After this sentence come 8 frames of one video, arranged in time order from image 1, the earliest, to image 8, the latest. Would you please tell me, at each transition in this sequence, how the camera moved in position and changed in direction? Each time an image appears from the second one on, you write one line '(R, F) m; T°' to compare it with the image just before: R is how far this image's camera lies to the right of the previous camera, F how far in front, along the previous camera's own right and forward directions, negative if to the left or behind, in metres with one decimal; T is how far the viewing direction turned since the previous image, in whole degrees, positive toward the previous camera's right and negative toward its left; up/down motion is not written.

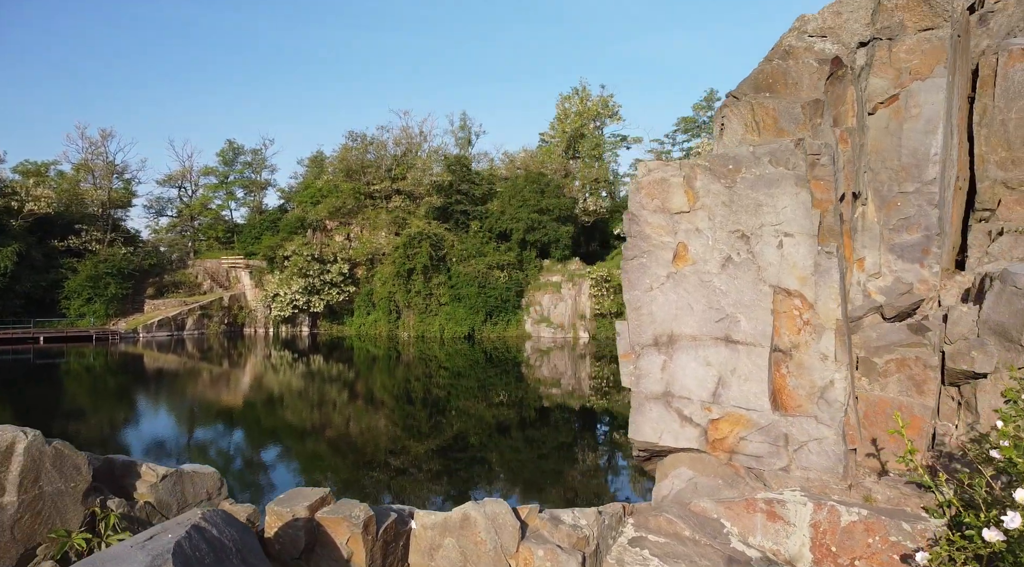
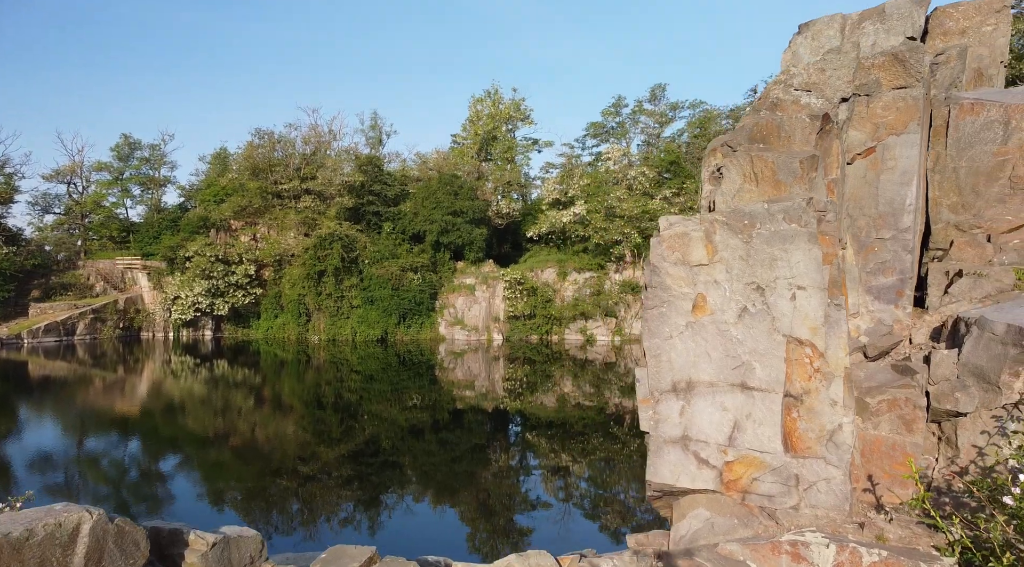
(-0.2, 0.0) m; +6°
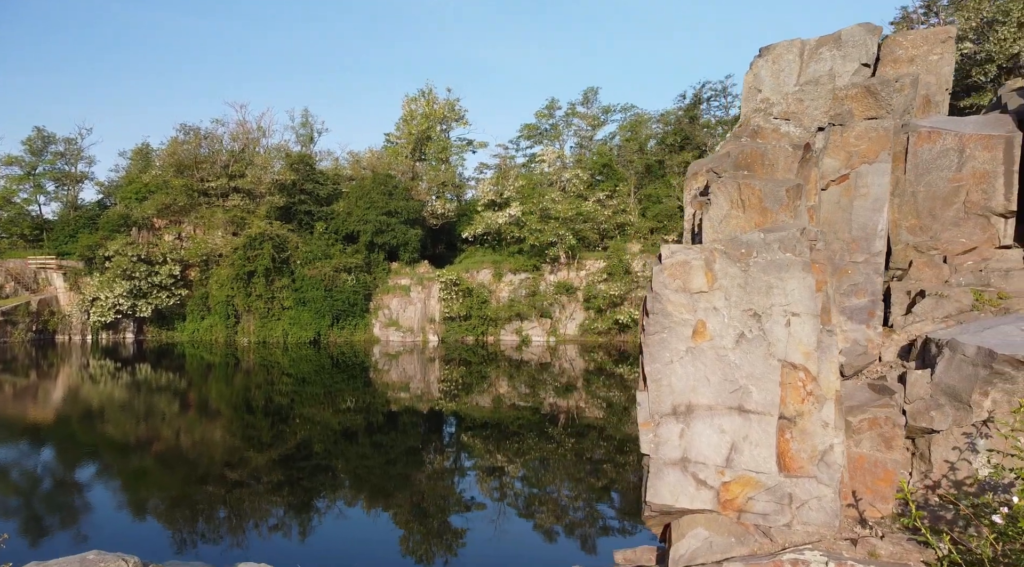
(0.0, +0.2) m; +4°
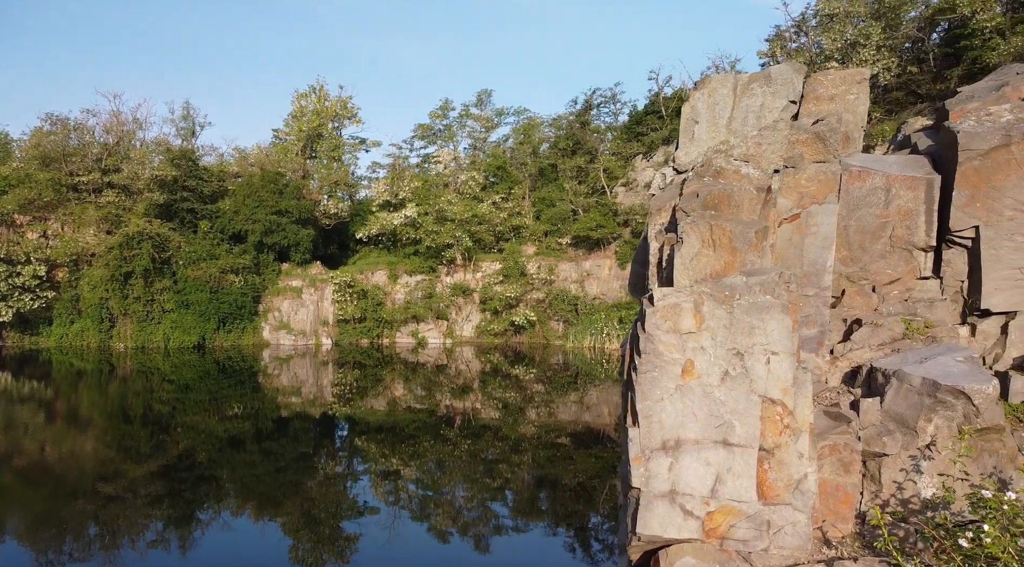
(0.0, +0.3) m; +7°
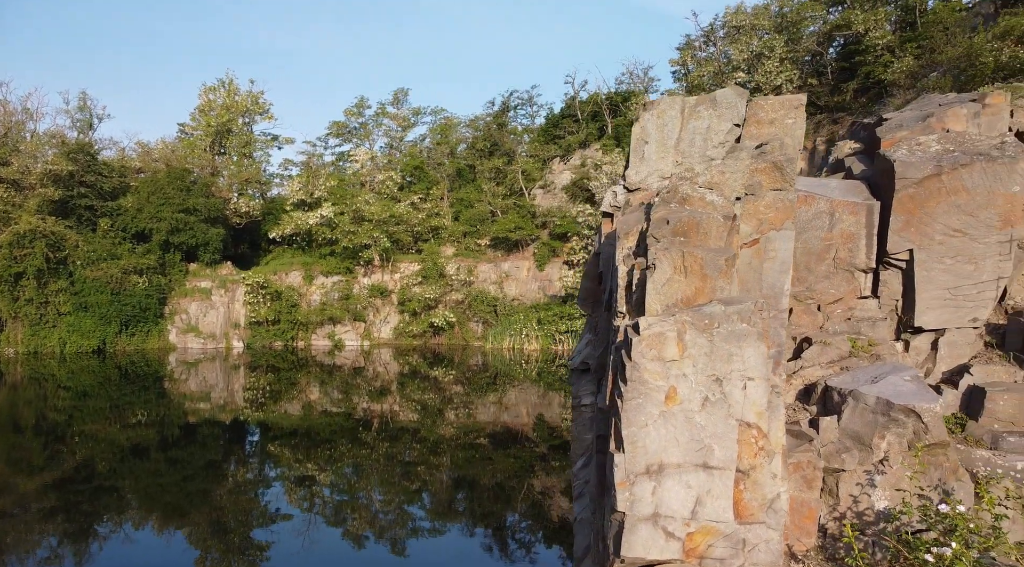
(0.0, +0.2) m; +5°
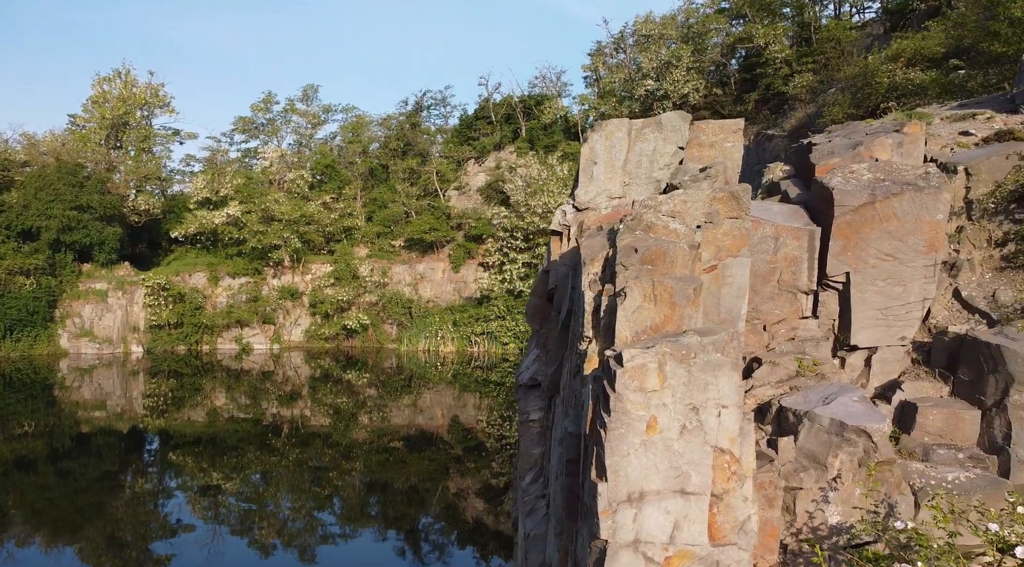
(0.0, +0.3) m; +6°
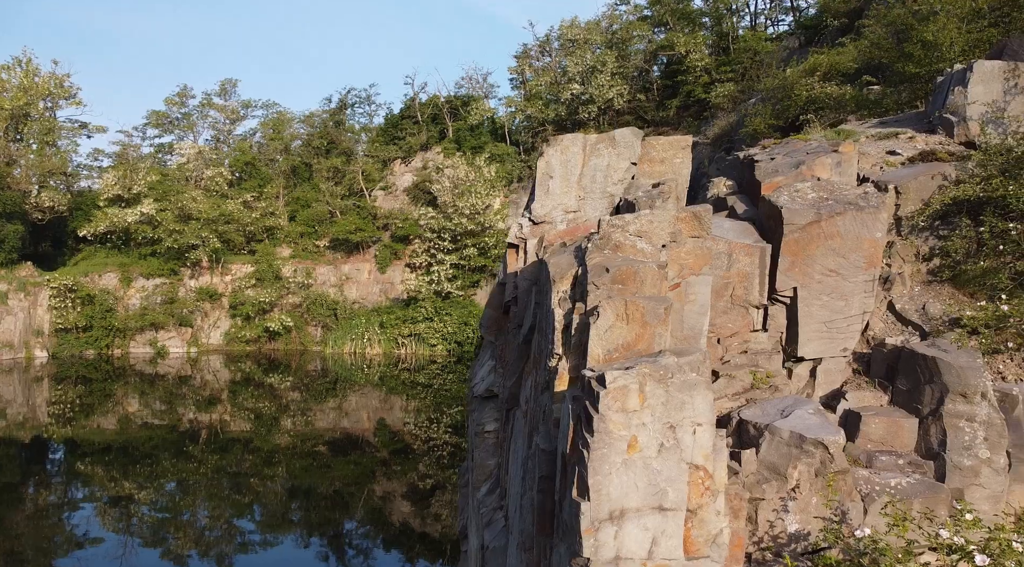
(0.0, +0.3) m; +5°
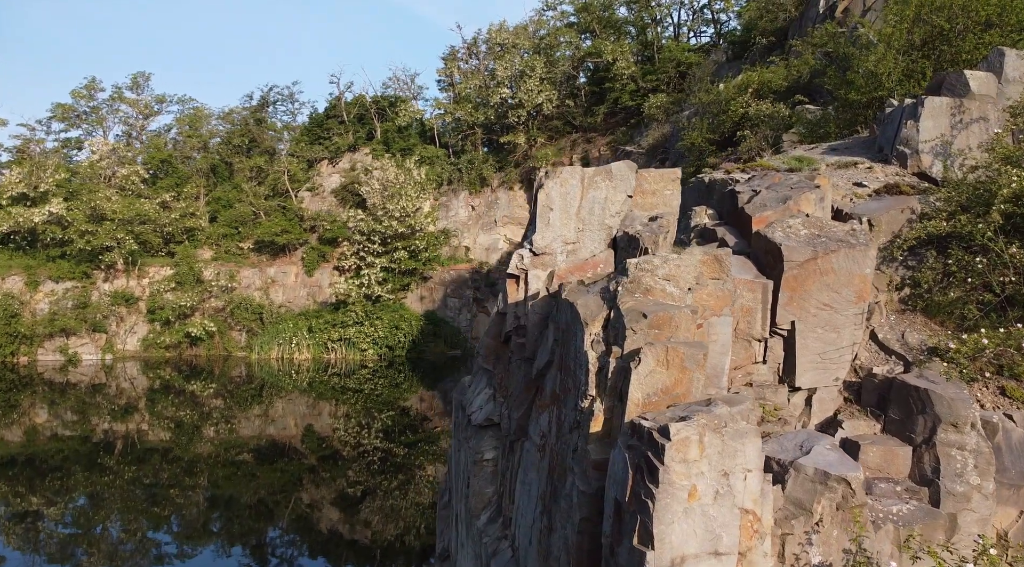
(0.0, +0.6) m; +5°
